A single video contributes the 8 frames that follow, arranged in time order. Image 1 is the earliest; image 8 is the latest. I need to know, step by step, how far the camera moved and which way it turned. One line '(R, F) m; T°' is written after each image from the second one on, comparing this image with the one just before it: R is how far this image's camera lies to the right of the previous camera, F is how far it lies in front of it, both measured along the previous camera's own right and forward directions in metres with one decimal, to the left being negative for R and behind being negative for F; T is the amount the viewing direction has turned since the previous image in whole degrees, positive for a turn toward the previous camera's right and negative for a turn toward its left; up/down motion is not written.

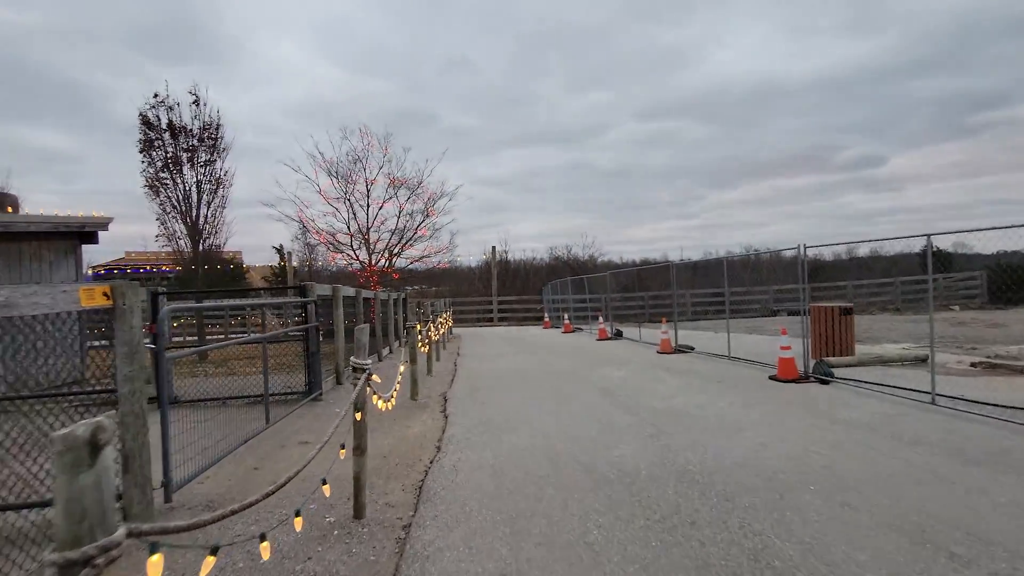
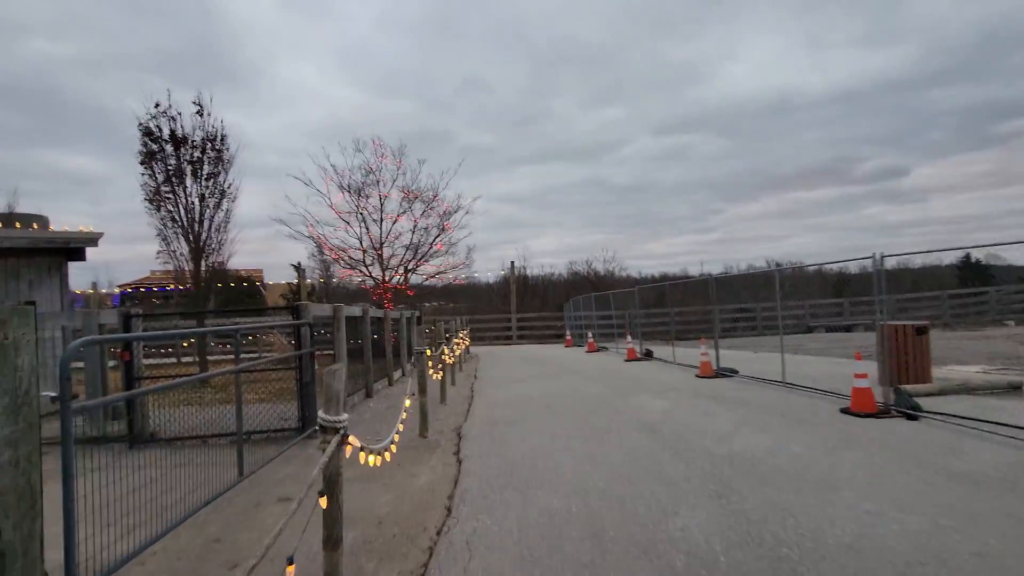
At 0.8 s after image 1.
(-0.1, +1.0) m; -2°
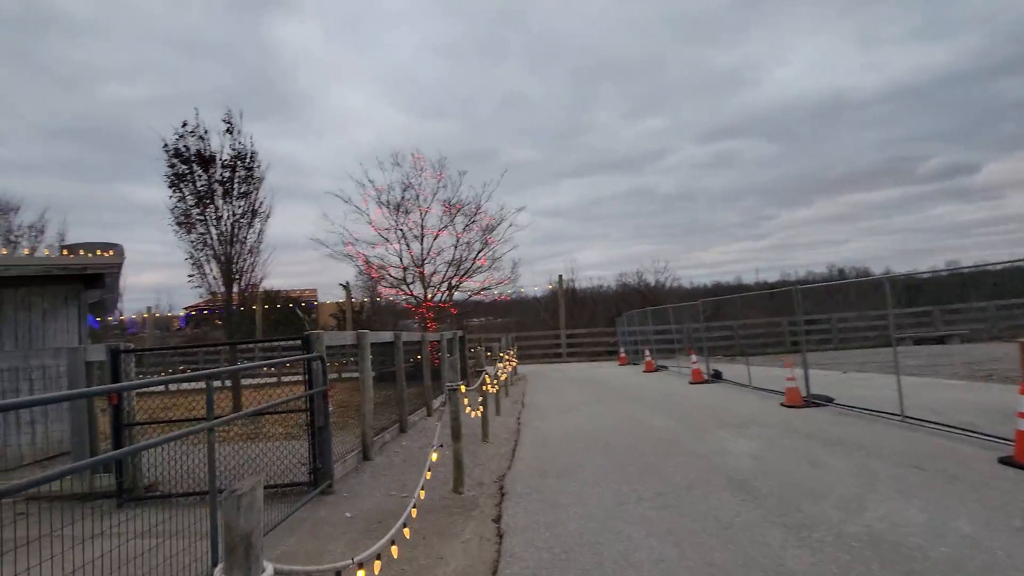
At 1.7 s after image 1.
(0.0, +1.2) m; -5°
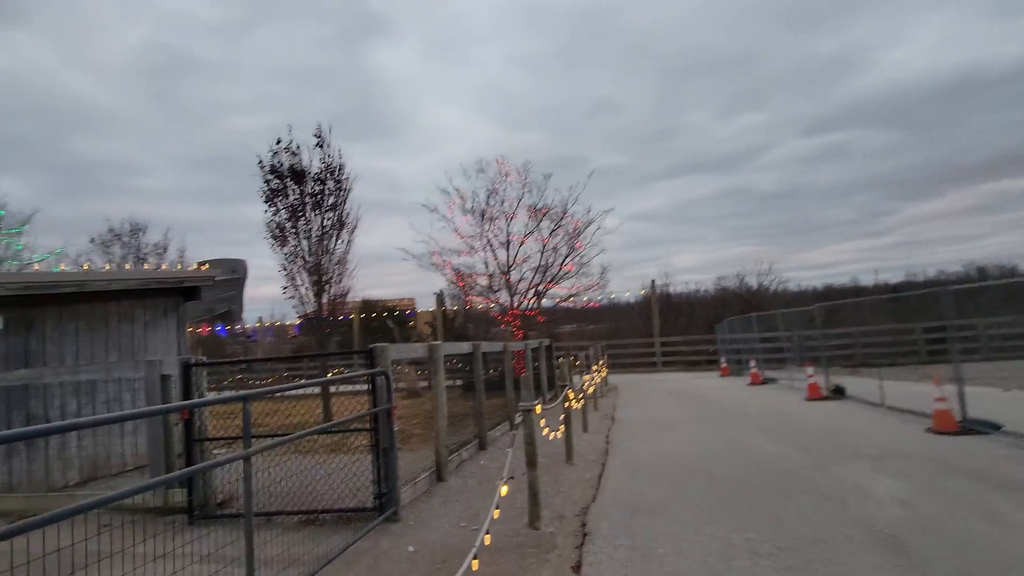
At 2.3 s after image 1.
(+0.1, +0.7) m; -10°
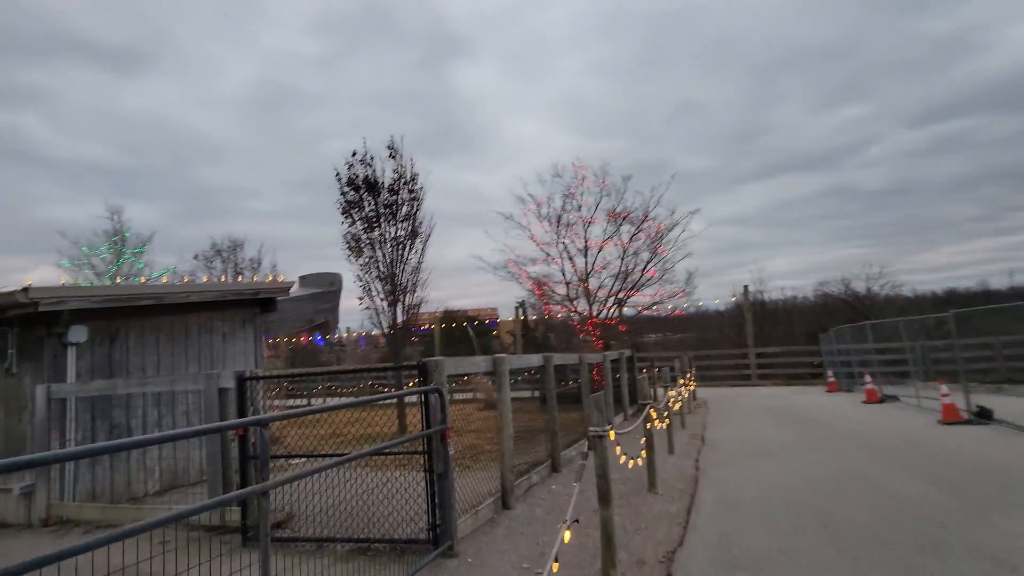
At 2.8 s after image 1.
(+0.1, +0.6) m; -9°
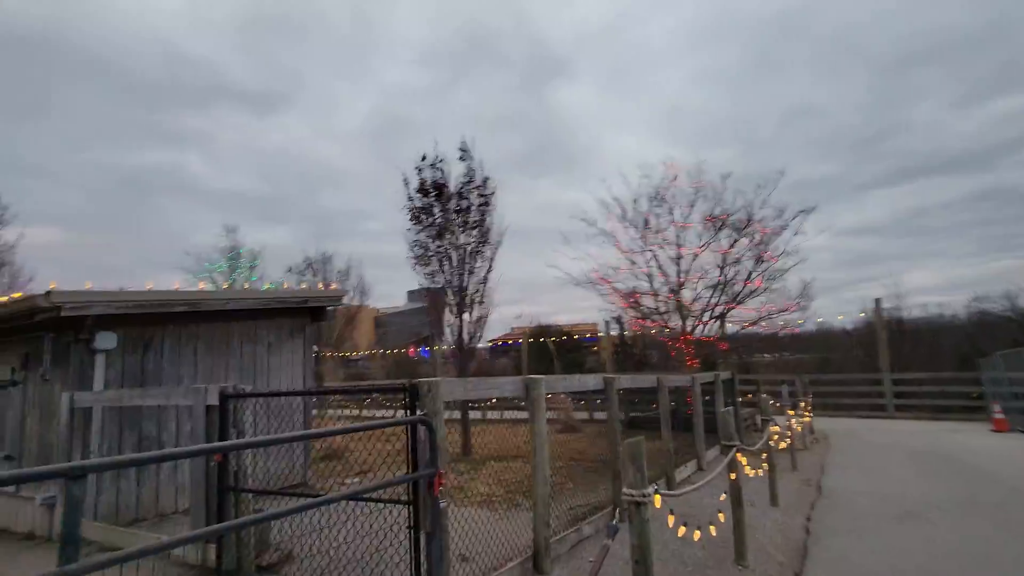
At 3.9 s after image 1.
(+0.6, +1.2) m; -11°
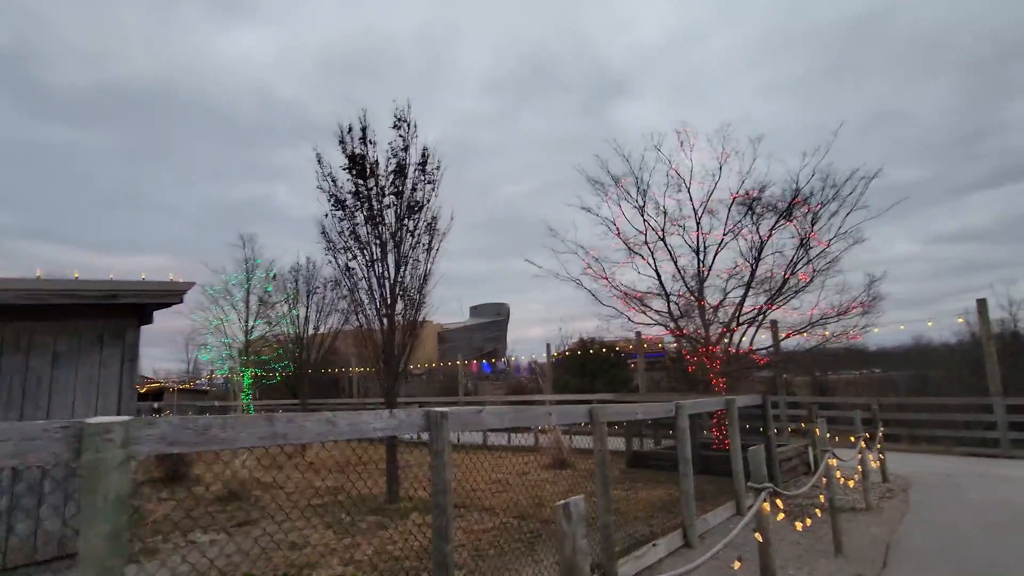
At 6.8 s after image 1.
(+2.0, +2.8) m; -7°
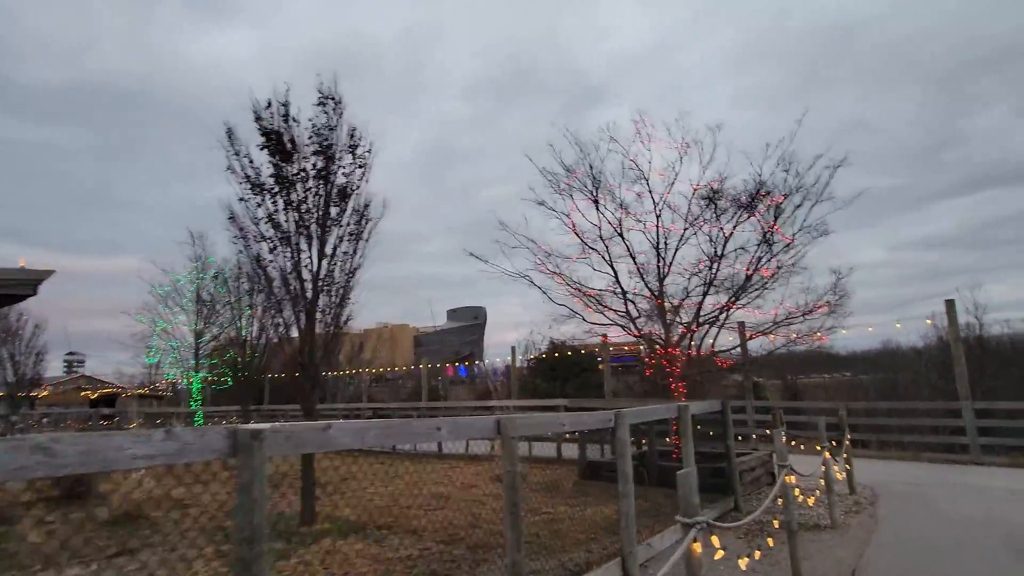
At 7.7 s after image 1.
(+0.7, +0.9) m; +2°
